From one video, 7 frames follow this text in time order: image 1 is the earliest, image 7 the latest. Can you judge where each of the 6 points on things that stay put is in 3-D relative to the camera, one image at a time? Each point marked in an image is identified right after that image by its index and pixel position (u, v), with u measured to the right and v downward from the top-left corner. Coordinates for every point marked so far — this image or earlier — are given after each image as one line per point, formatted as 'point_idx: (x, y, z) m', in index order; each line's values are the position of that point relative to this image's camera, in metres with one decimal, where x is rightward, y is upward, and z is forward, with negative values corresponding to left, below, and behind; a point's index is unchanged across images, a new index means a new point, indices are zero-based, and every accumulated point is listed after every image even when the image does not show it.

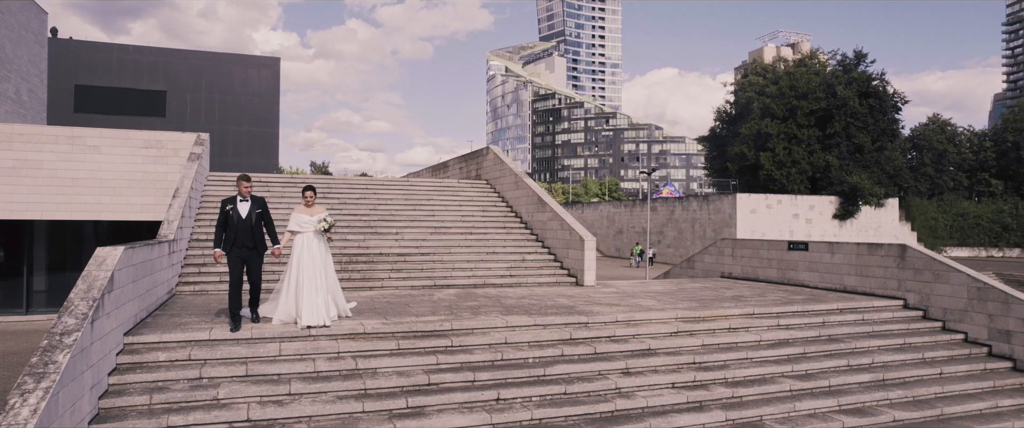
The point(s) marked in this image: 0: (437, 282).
0: (-1.2, -1.1, +10.5) m
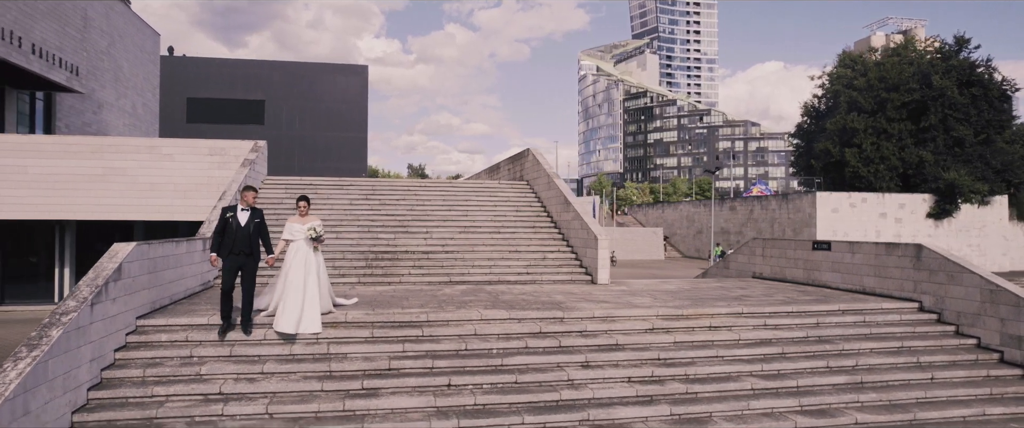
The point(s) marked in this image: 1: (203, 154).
0: (-1.0, -1.1, +11.2) m
1: (-6.6, +1.3, +14.4) m
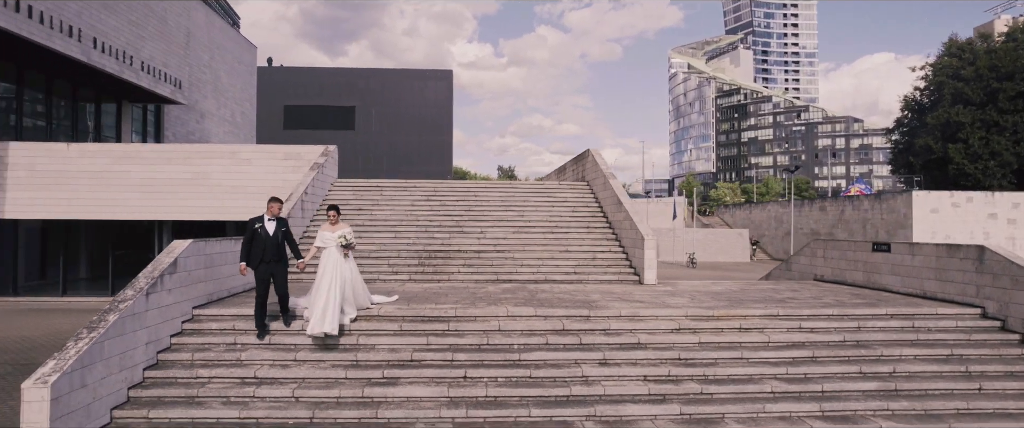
0: (-0.2, -1.1, +11.5) m
1: (-5.3, +1.3, +15.5) m
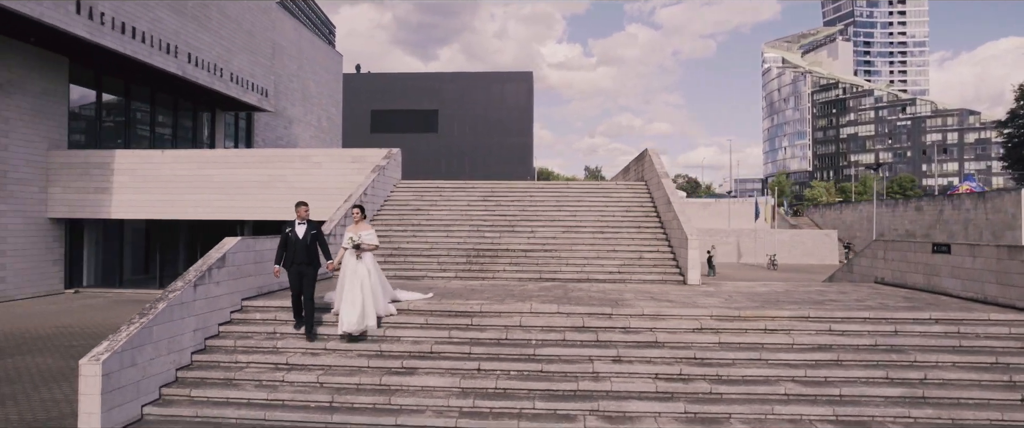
0: (+0.5, -1.1, +11.7) m
1: (-4.0, +1.3, +16.4) m
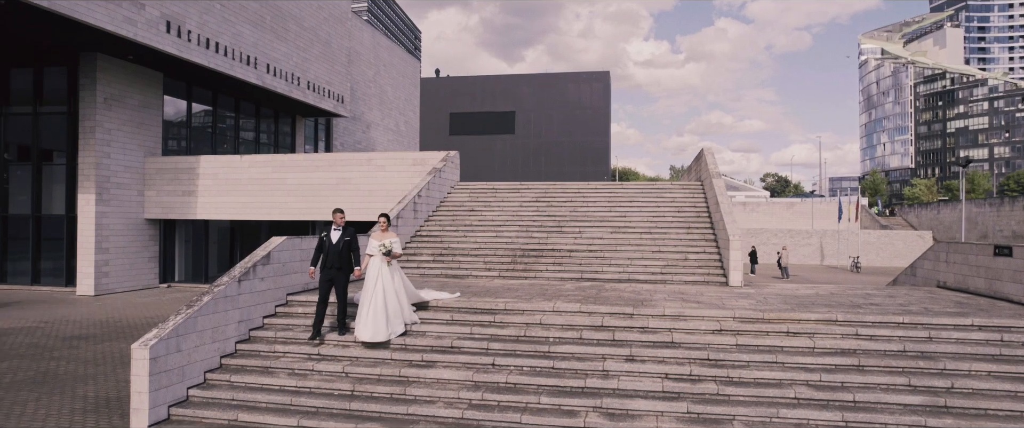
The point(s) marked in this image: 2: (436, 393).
0: (+1.2, -1.1, +11.8) m
1: (-2.6, +1.2, +17.1) m
2: (-0.8, -1.9, +7.2) m
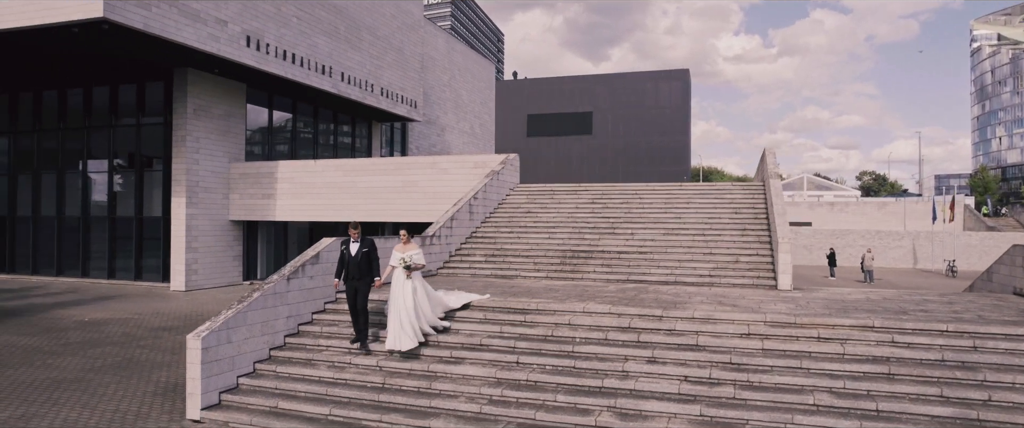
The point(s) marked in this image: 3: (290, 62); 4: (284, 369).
0: (+2.1, -1.1, +11.8) m
1: (-1.1, +1.2, +17.5) m
2: (-0.6, -1.9, +7.5) m
3: (-6.3, +4.3, +19.1) m
4: (-2.8, -1.9, +8.3) m
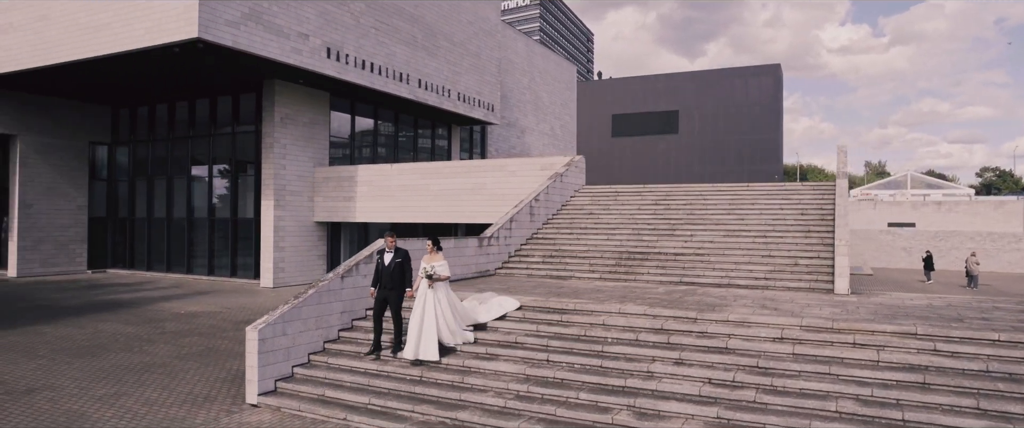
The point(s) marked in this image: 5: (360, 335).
0: (+3.0, -1.1, +11.8) m
1: (+0.6, +1.2, +17.8) m
2: (-0.3, -2.0, +7.8) m
3: (-4.3, +4.3, +20.2) m
4: (-2.3, -1.9, +8.9) m
5: (-2.1, -1.7, +9.4) m
